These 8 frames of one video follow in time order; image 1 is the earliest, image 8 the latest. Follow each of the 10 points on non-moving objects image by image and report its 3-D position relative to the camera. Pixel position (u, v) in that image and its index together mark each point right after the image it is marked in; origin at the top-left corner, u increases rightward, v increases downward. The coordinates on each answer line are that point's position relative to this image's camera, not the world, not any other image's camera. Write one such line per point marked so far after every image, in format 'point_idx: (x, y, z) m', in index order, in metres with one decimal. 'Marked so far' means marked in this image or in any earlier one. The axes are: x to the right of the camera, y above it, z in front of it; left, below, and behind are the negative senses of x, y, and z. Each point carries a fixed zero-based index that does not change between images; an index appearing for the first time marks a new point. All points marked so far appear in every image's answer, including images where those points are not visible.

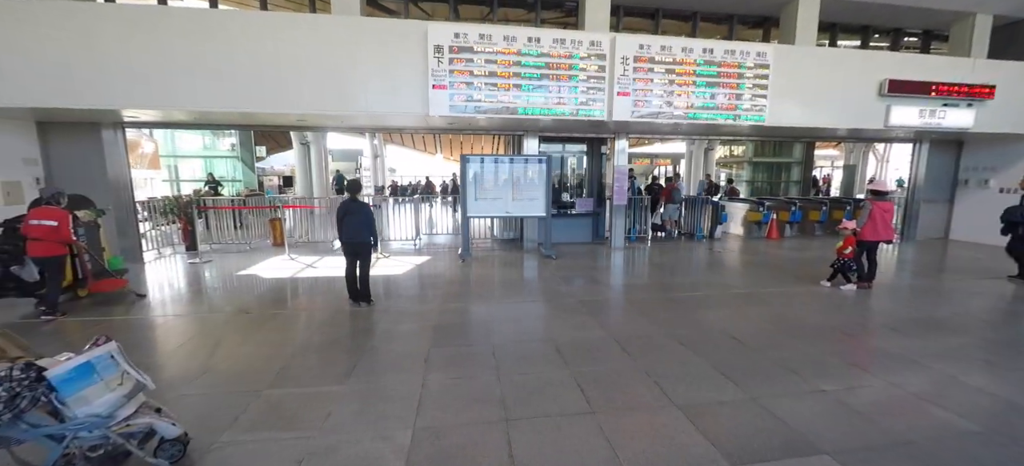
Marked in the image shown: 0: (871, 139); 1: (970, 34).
0: (+8.2, +2.2, +9.3) m
1: (+8.5, +3.7, +7.5) m
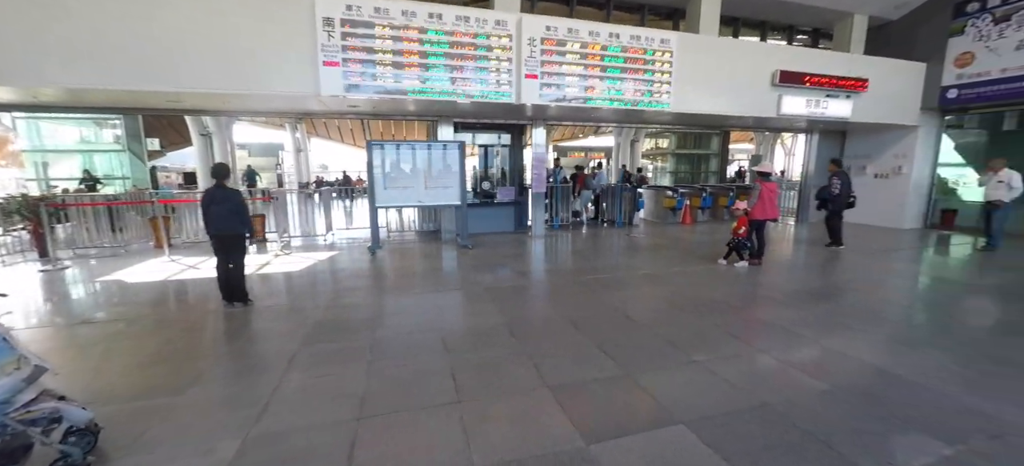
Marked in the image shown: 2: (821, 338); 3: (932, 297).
0: (+6.4, +2.6, +10.1) m
1: (+6.8, +4.1, +8.2) m
2: (+2.4, -0.8, +3.3) m
3: (+4.8, -0.7, +4.7) m
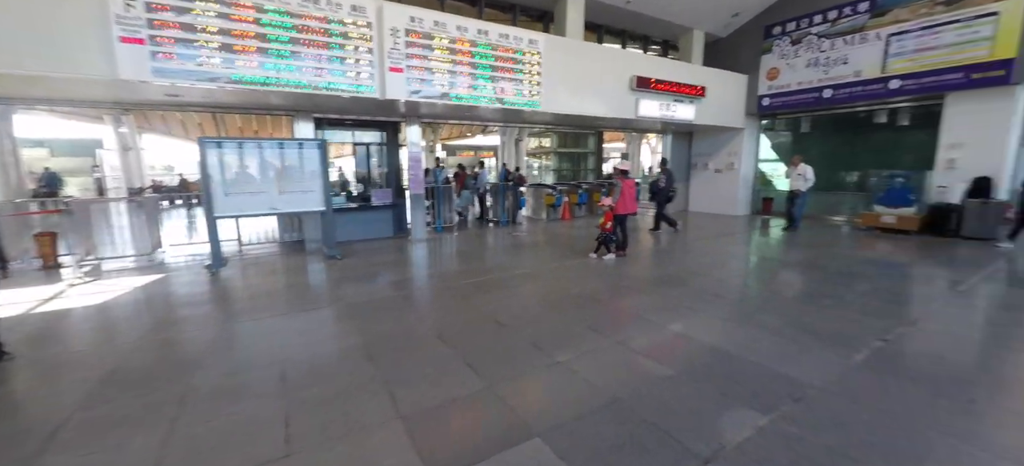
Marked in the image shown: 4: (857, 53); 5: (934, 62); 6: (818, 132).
0: (+3.3, +2.8, +11.0) m
1: (+4.1, +4.4, +9.4) m
2: (+1.4, -0.8, +3.5) m
3: (+3.3, -0.6, +5.6) m
4: (+6.7, +3.5, +7.9) m
5: (+7.2, +2.9, +7.0) m
6: (+7.6, +2.5, +10.2) m
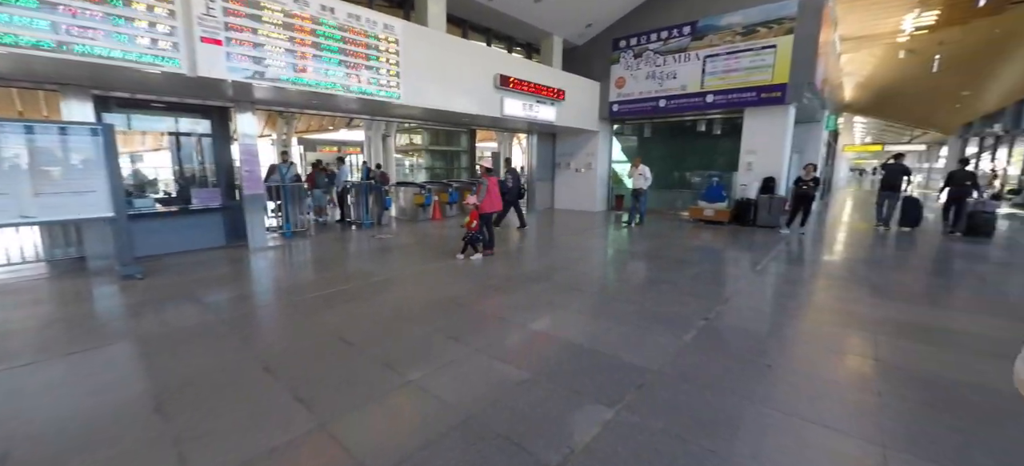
0: (-0.2, +2.9, +11.3) m
1: (+0.9, +4.5, +9.9) m
2: (+0.1, -0.8, +3.5) m
3: (+1.4, -0.5, +6.0) m
4: (+3.8, +3.7, +9.2) m
5: (+4.7, +3.1, +8.5) m
6: (+4.1, +2.7, +11.7) m
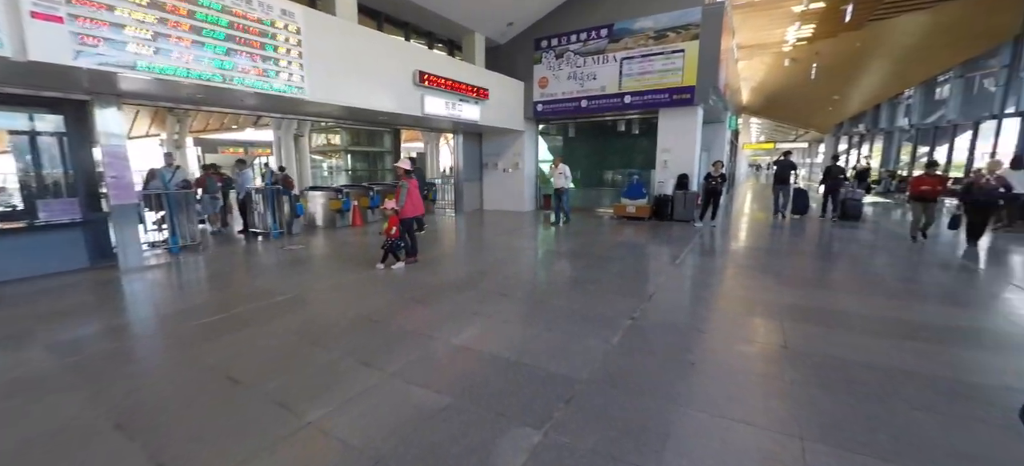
0: (-2.3, +2.8, +10.8) m
1: (-0.9, +4.4, +9.7) m
2: (-0.5, -0.8, +3.3) m
3: (+0.4, -0.5, +5.9) m
4: (+2.1, +3.8, +9.4) m
5: (+3.0, +3.2, +8.9) m
6: (+2.0, +2.8, +12.0) m
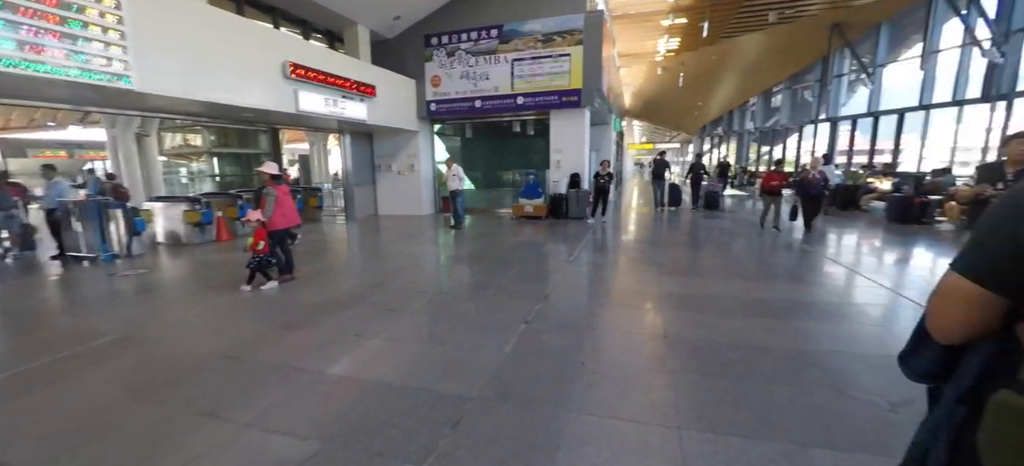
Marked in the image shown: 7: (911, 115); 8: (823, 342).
0: (-4.9, +2.5, +9.8) m
1: (-3.4, +4.2, +9.0) m
2: (-1.3, -0.9, +2.9) m
3: (-1.1, -0.6, +5.7) m
4: (-0.4, +3.7, +9.4) m
5: (+0.6, +3.3, +9.1) m
6: (-1.0, +2.8, +11.9) m
7: (+11.4, +3.4, +11.6) m
8: (+2.2, -0.8, +2.9) m
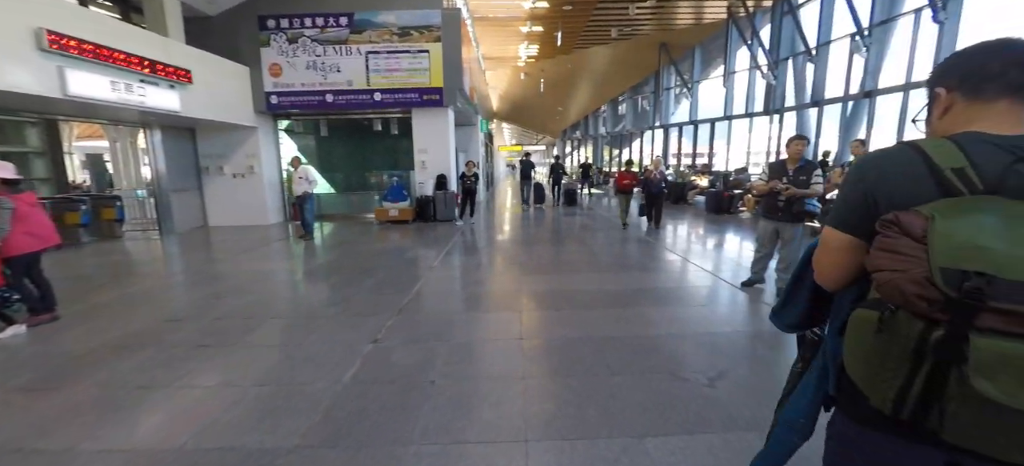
0: (-7.8, +2.2, +7.7) m
1: (-6.3, +3.9, +7.3) m
2: (-2.2, -1.0, +2.1) m
3: (-2.8, -0.7, +4.8) m
4: (-3.5, +3.6, +8.6) m
5: (-2.4, +3.2, +8.6) m
6: (-4.8, +2.6, +10.8) m
7: (+7.2, +3.8, +14.1) m
8: (+1.1, -0.7, +3.1) m
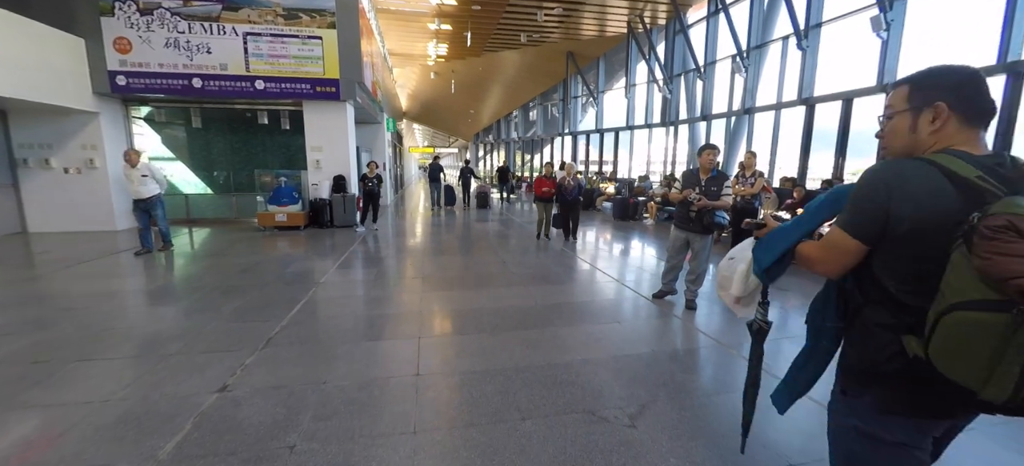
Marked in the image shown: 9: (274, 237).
0: (-9.3, +1.9, +5.5) m
1: (-7.7, +3.7, +5.5) m
2: (-2.6, -1.1, +1.2) m
3: (-3.8, -0.8, +3.7) m
4: (-5.3, +3.4, +7.3) m
5: (-4.2, +3.0, +7.6) m
6: (-7.0, +2.3, +9.2) m
7: (+4.0, +3.6, +14.9) m
8: (+0.4, -0.8, +2.9) m
9: (-4.4, -0.1, +7.6) m
